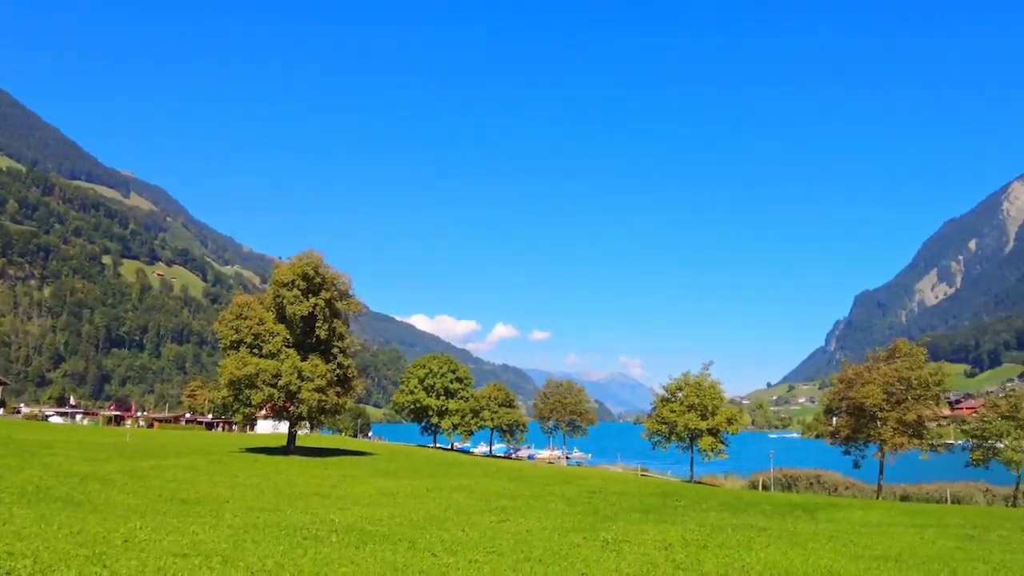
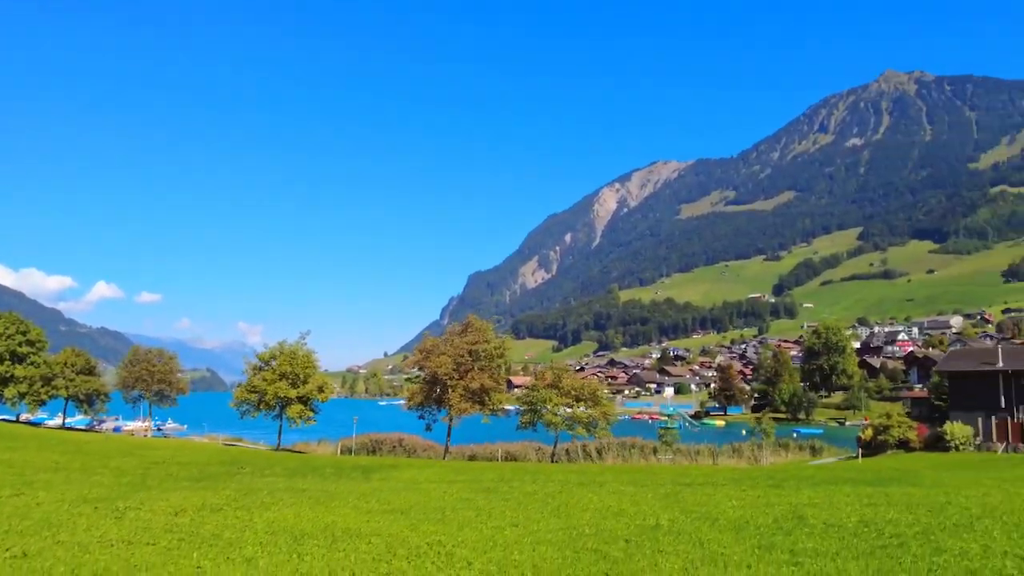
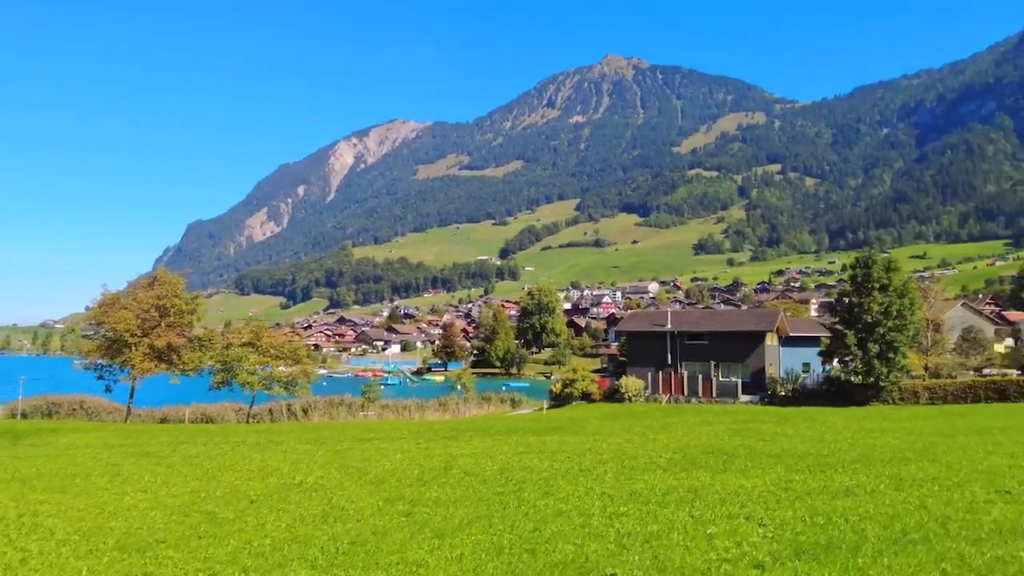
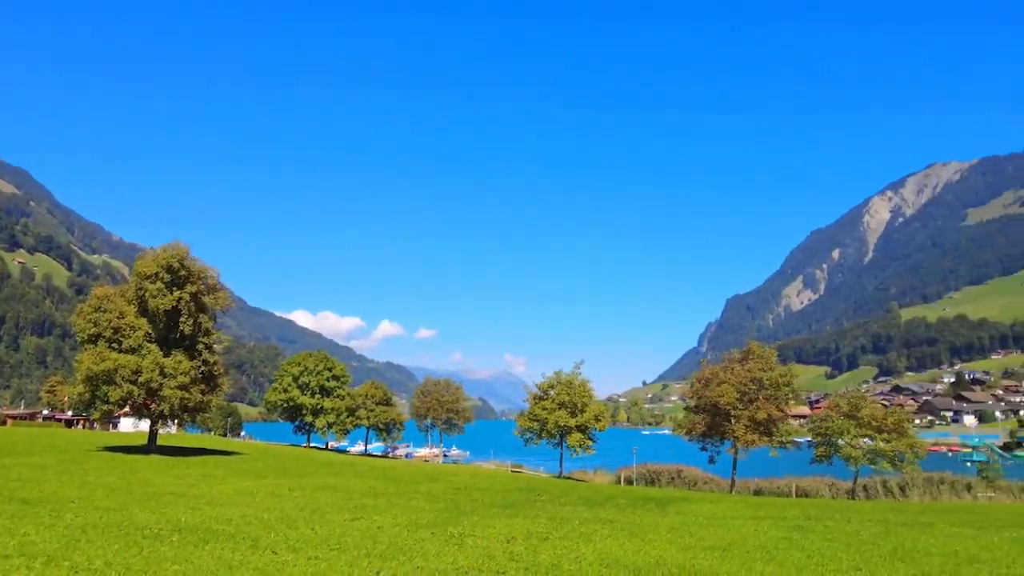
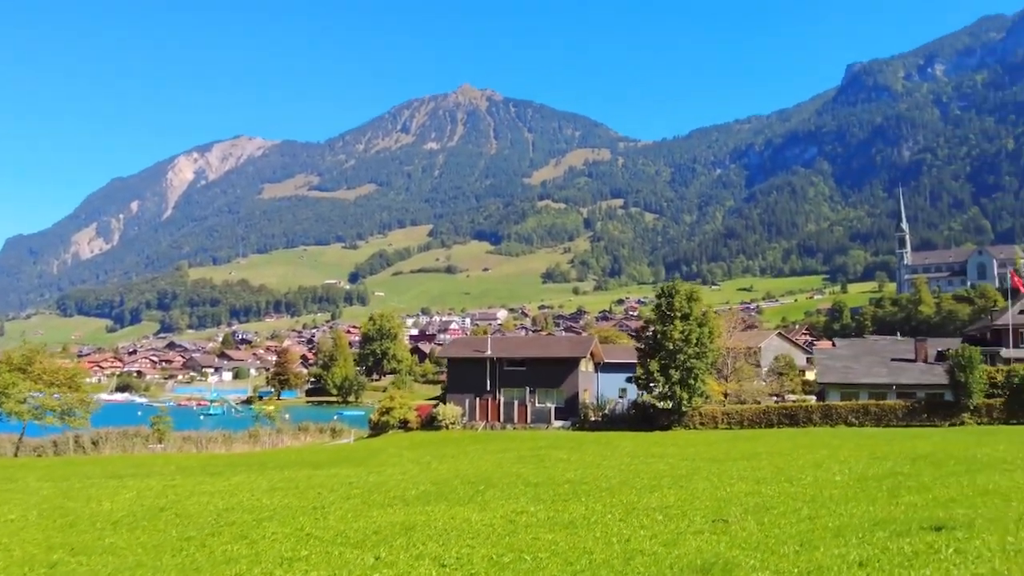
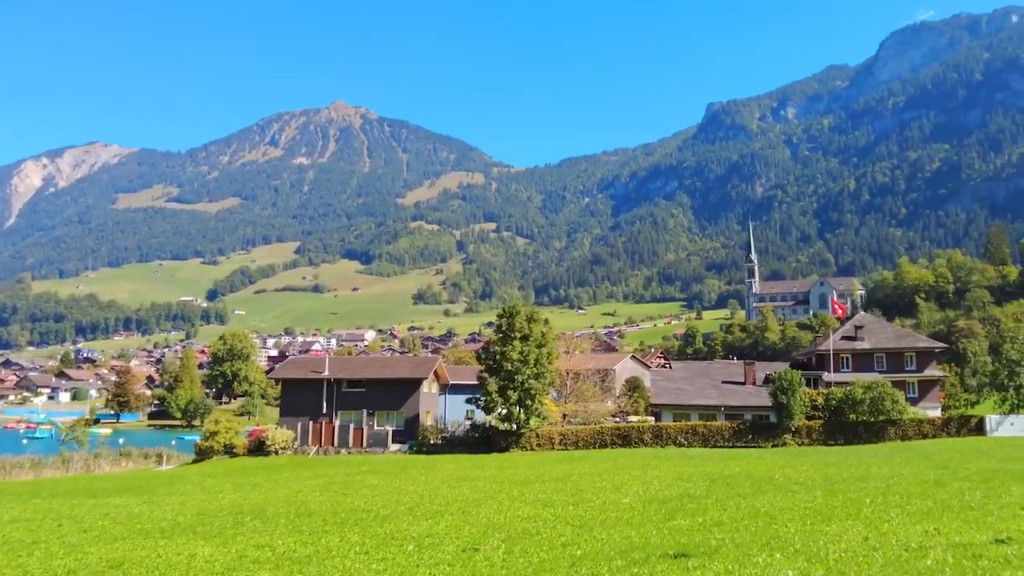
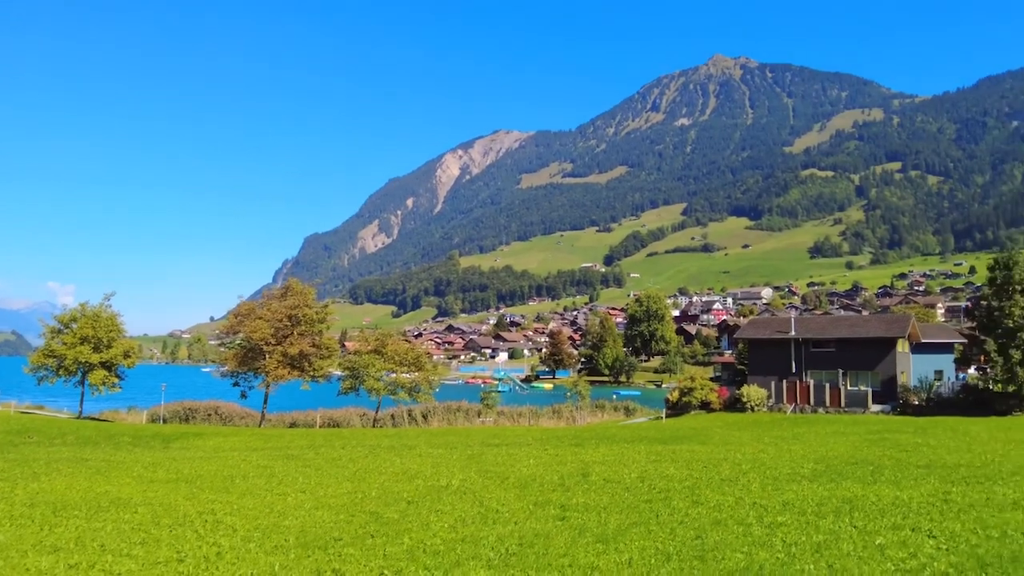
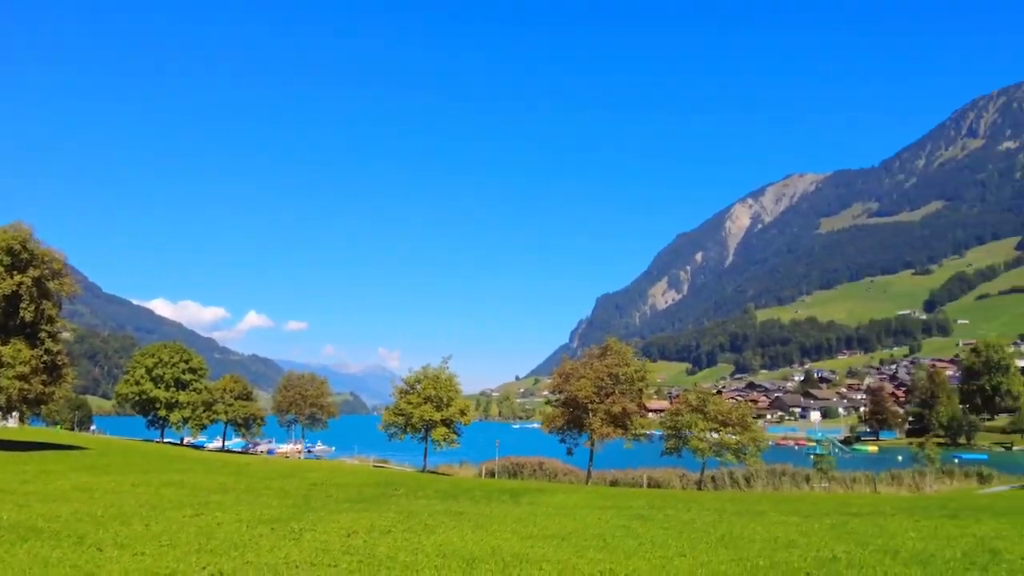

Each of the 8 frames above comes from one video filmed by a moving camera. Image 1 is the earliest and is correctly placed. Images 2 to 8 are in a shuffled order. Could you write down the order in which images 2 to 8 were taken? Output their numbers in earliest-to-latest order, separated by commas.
4, 8, 2, 7, 3, 5, 6
